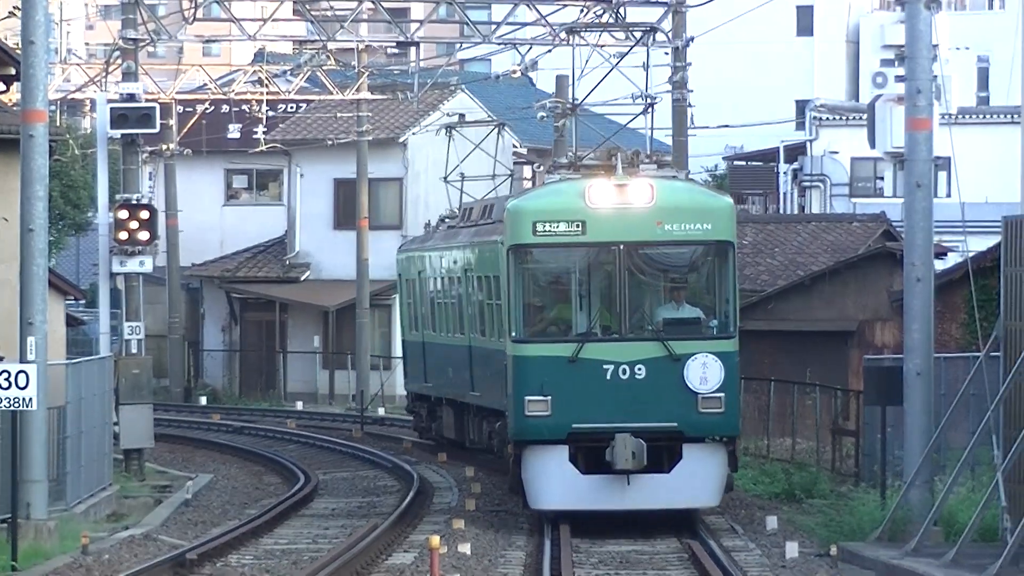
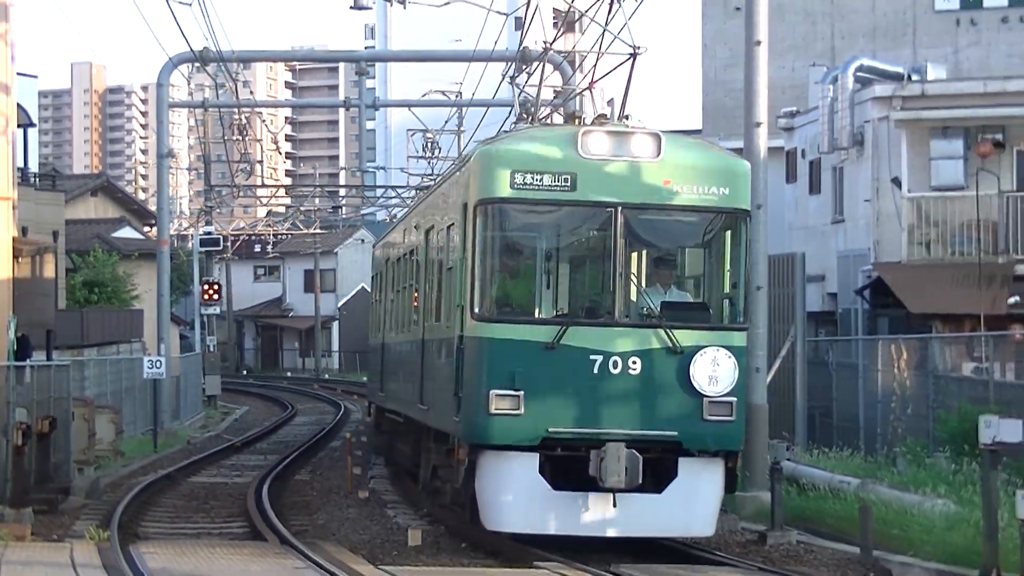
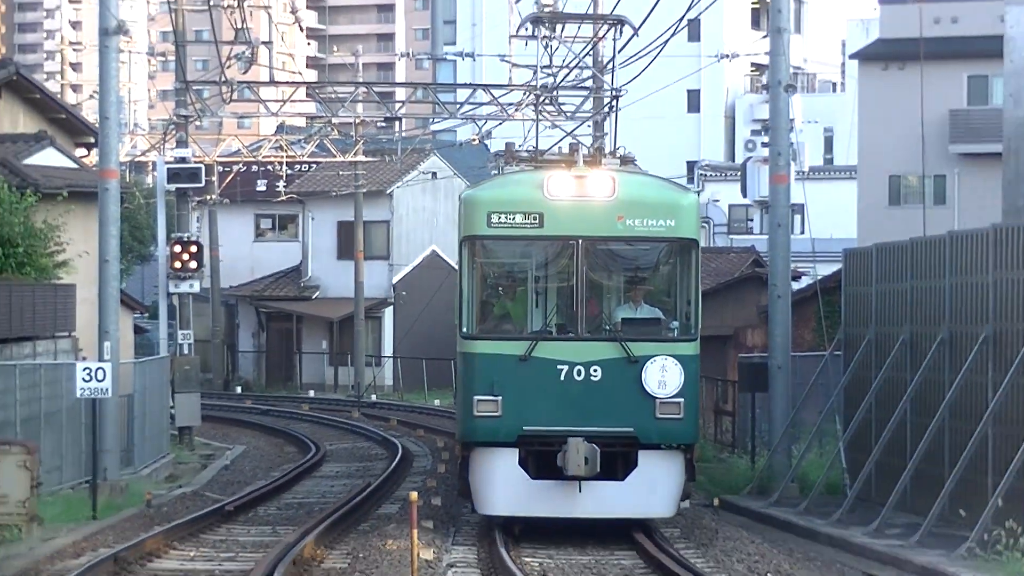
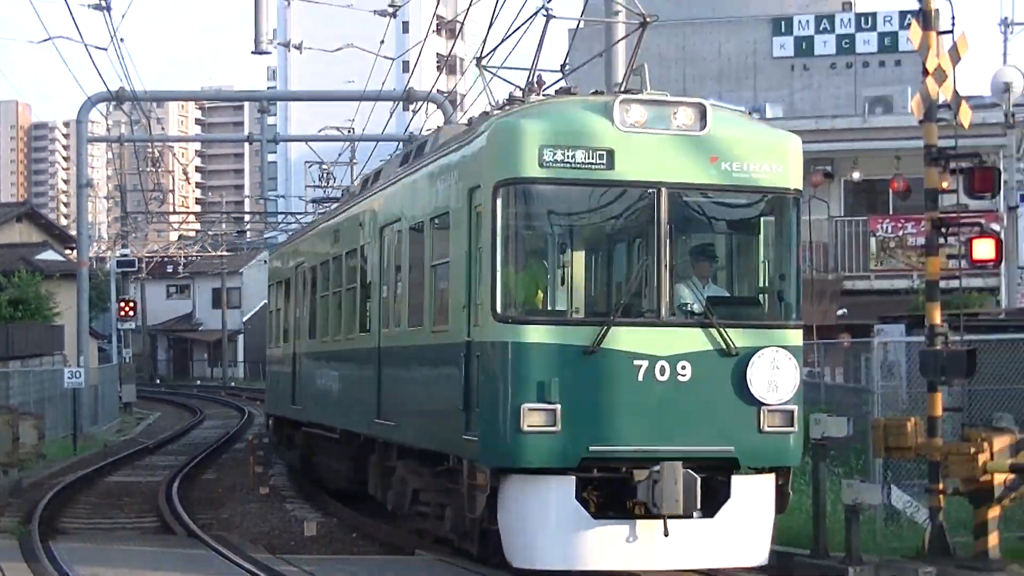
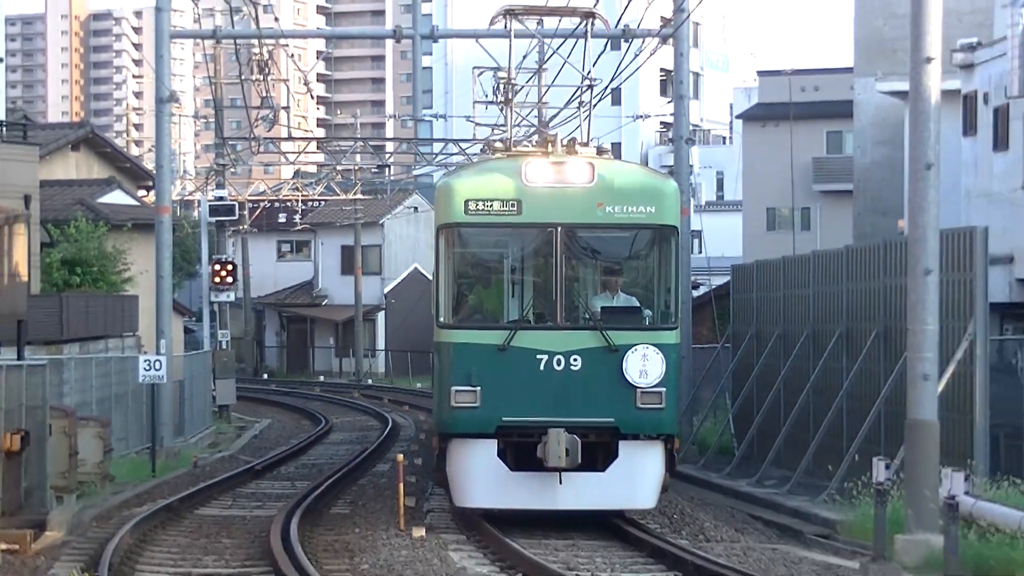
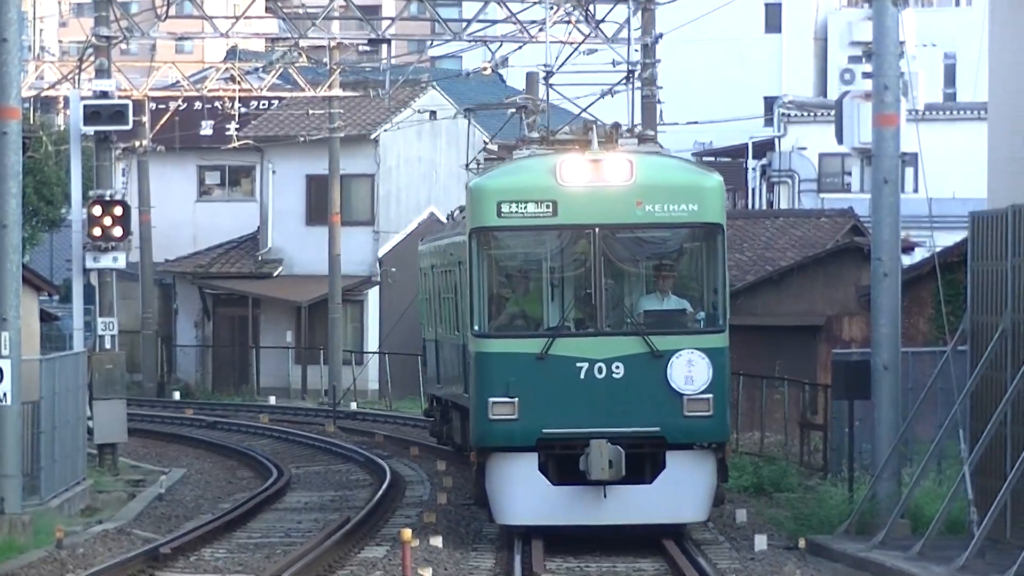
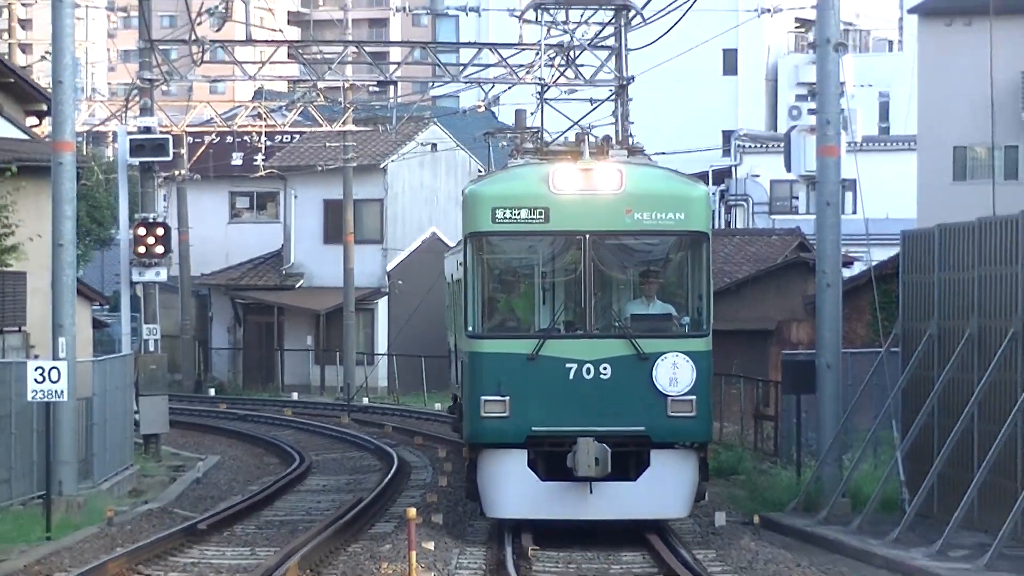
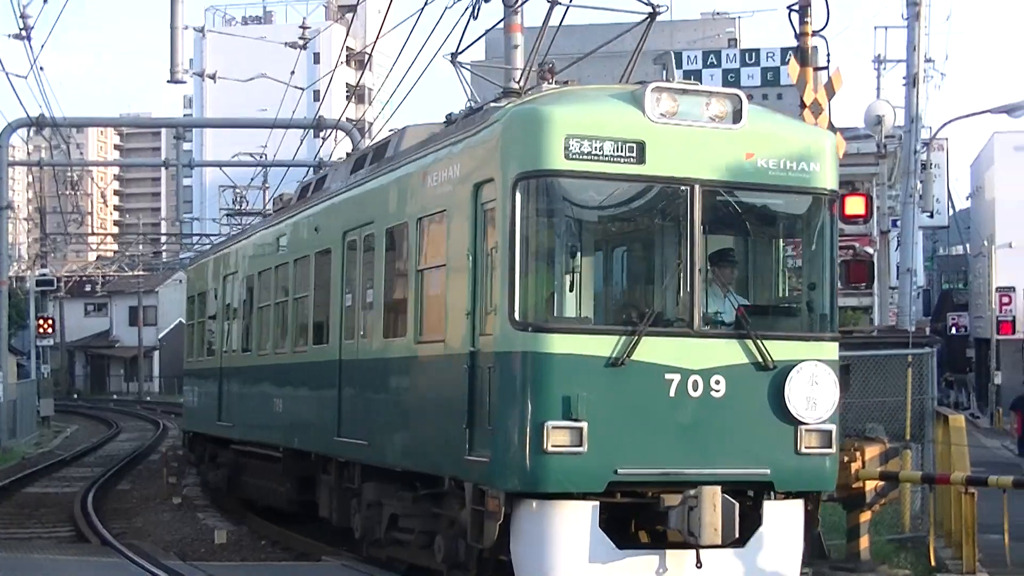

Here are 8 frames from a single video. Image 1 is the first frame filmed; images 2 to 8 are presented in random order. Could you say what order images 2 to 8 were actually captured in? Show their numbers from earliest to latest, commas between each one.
6, 7, 3, 5, 2, 4, 8
